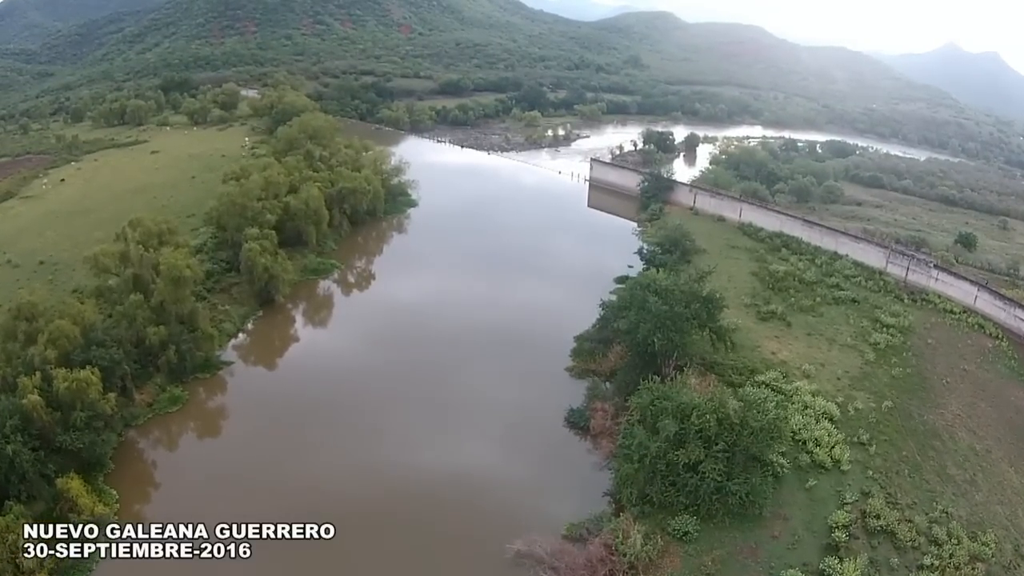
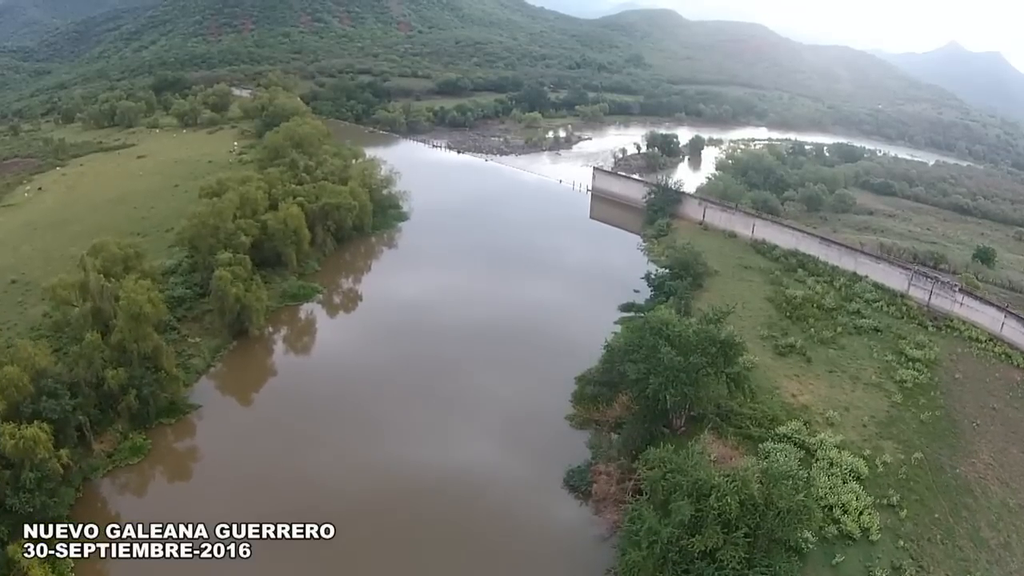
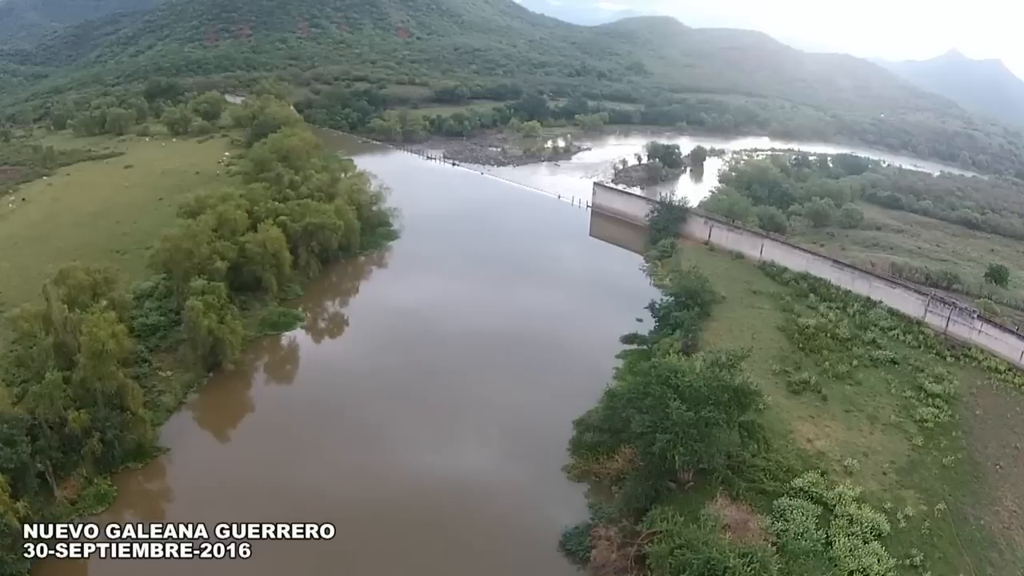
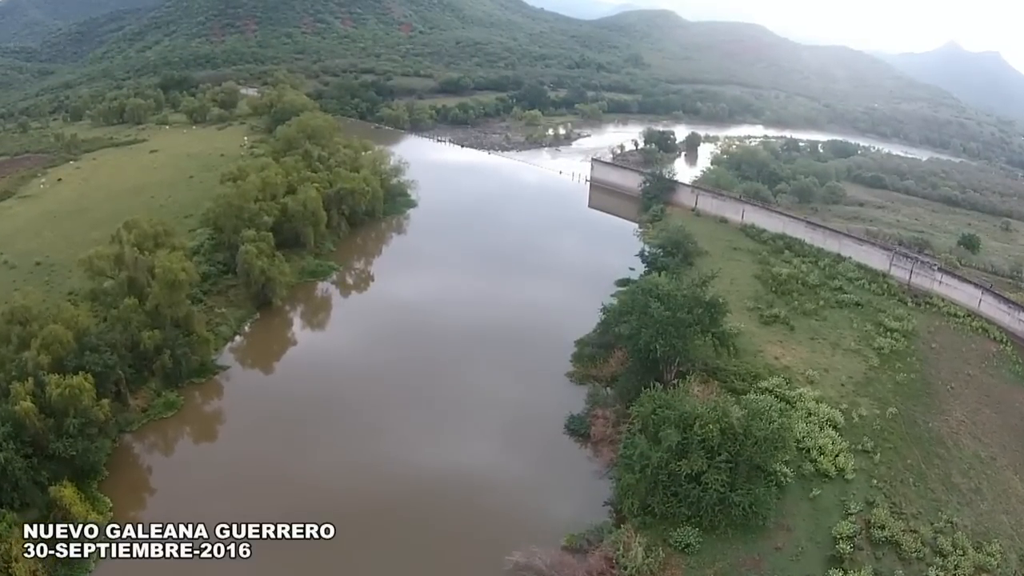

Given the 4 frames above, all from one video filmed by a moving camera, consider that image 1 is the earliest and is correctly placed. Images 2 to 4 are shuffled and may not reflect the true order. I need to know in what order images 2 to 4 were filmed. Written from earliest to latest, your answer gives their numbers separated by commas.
4, 2, 3
